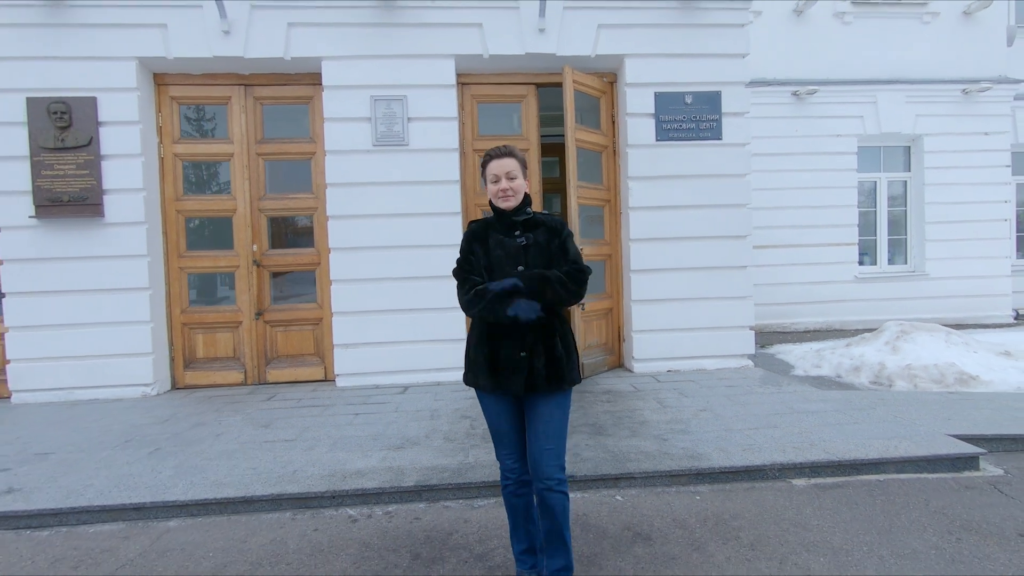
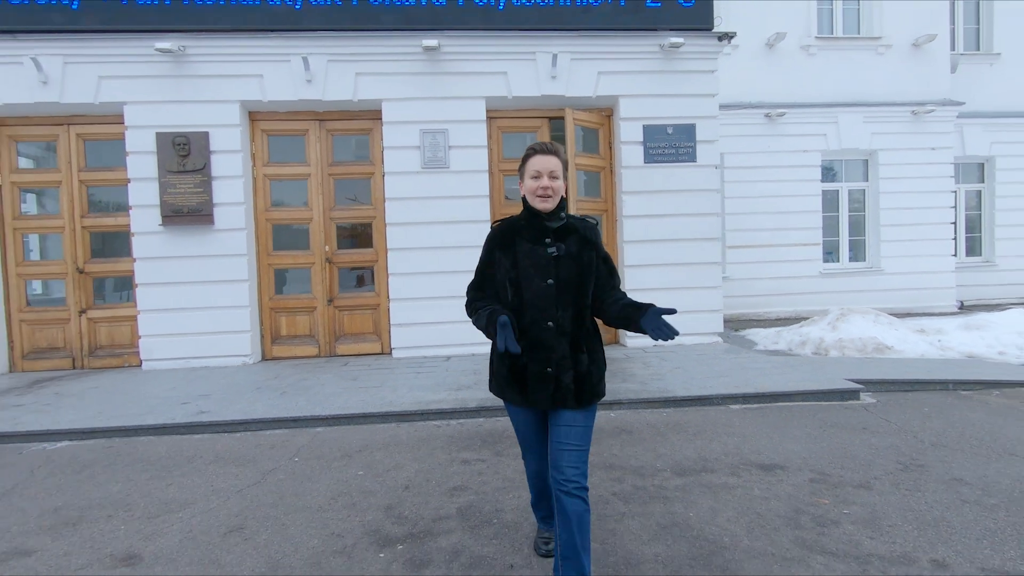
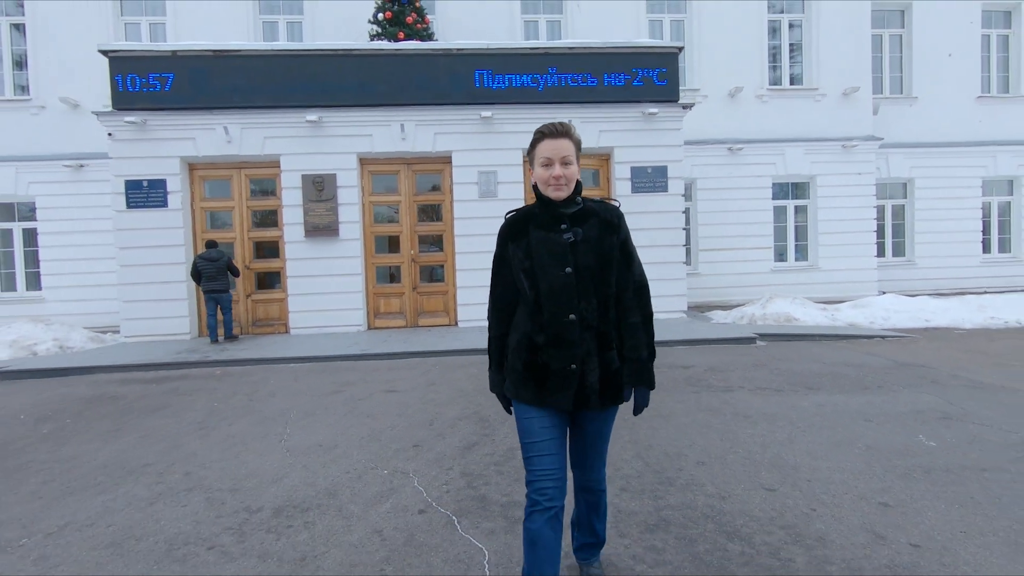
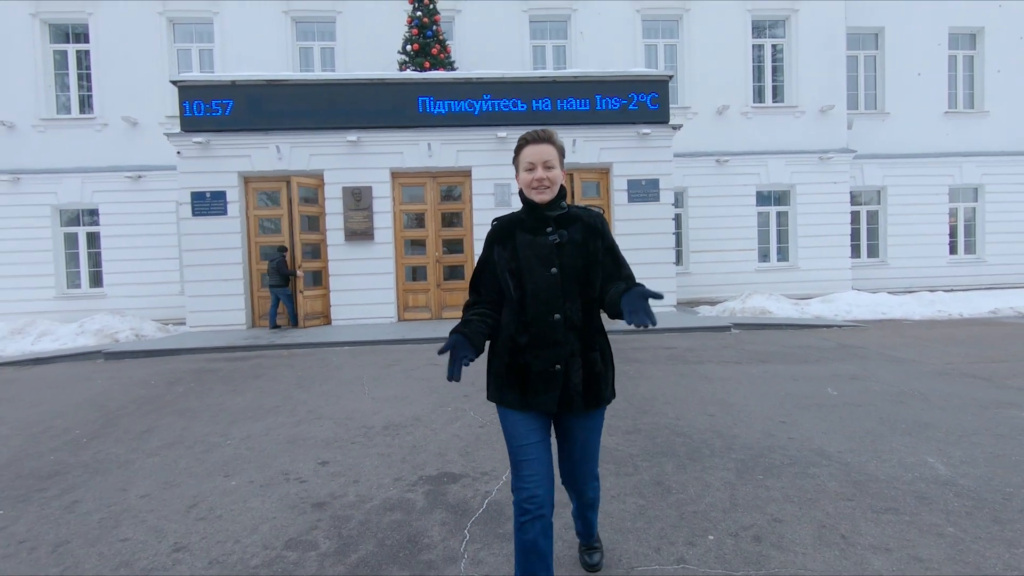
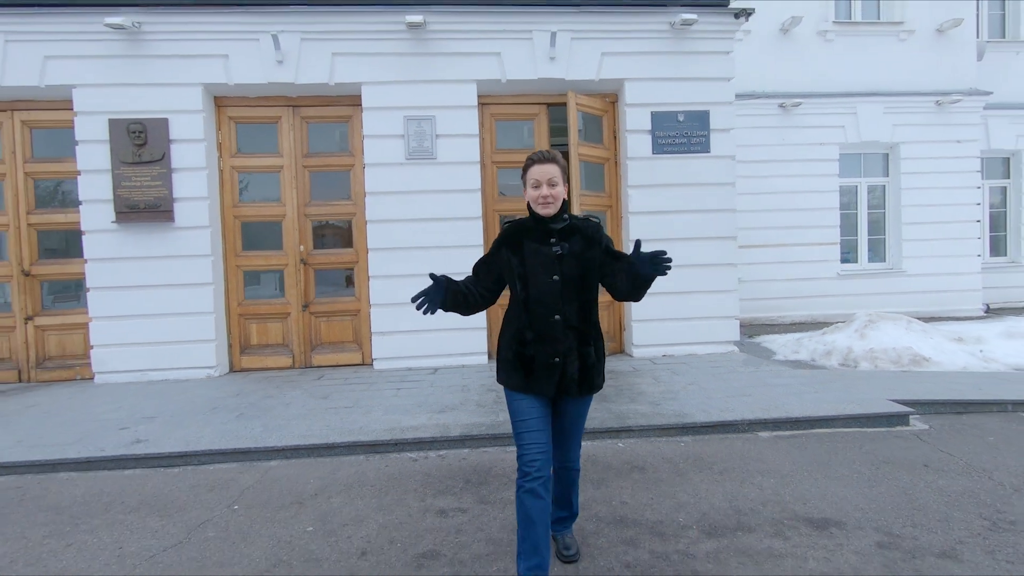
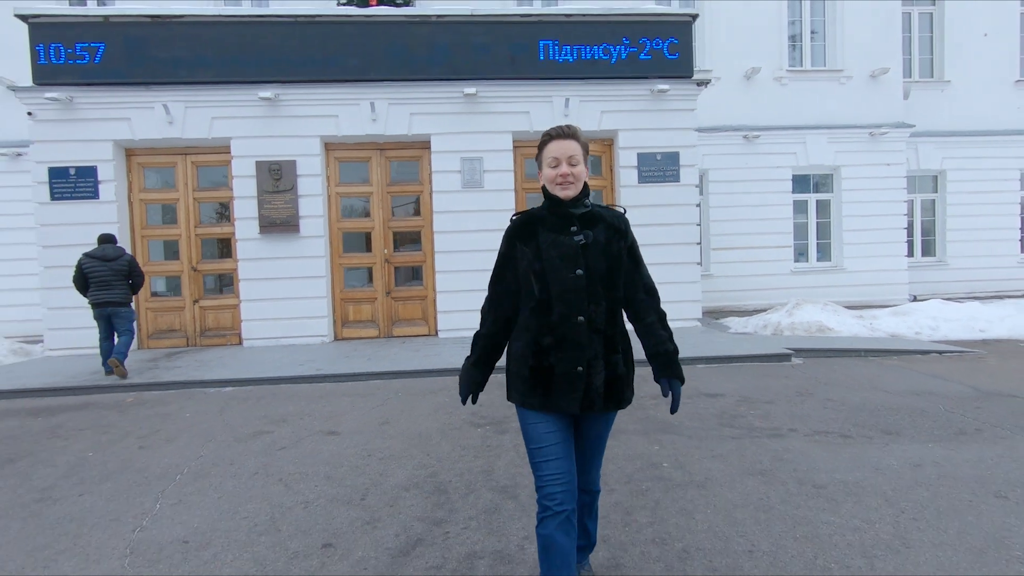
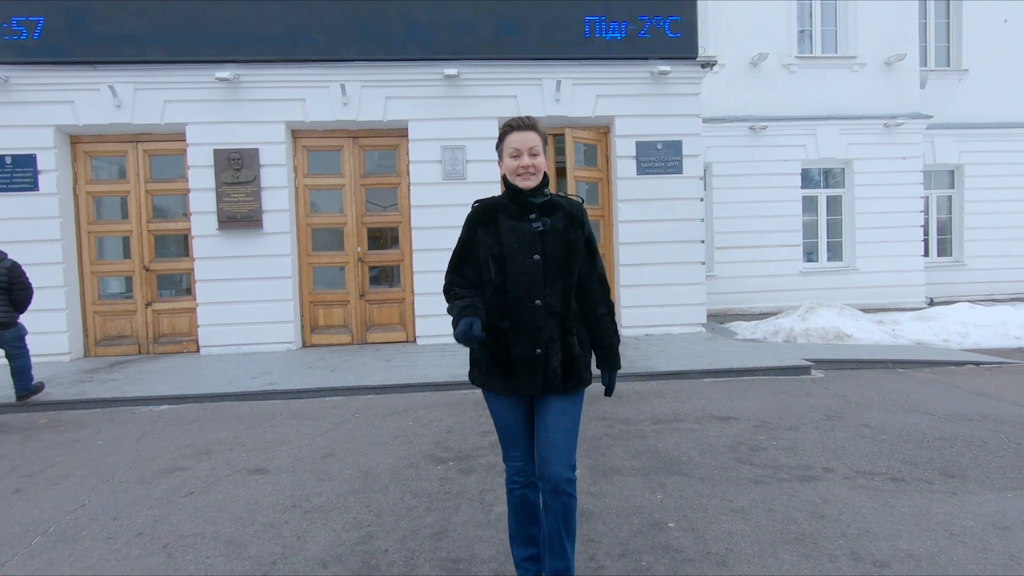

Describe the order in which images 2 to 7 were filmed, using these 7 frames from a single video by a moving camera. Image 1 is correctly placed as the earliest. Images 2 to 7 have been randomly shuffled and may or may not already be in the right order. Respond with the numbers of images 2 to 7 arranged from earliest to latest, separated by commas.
5, 2, 7, 6, 3, 4
